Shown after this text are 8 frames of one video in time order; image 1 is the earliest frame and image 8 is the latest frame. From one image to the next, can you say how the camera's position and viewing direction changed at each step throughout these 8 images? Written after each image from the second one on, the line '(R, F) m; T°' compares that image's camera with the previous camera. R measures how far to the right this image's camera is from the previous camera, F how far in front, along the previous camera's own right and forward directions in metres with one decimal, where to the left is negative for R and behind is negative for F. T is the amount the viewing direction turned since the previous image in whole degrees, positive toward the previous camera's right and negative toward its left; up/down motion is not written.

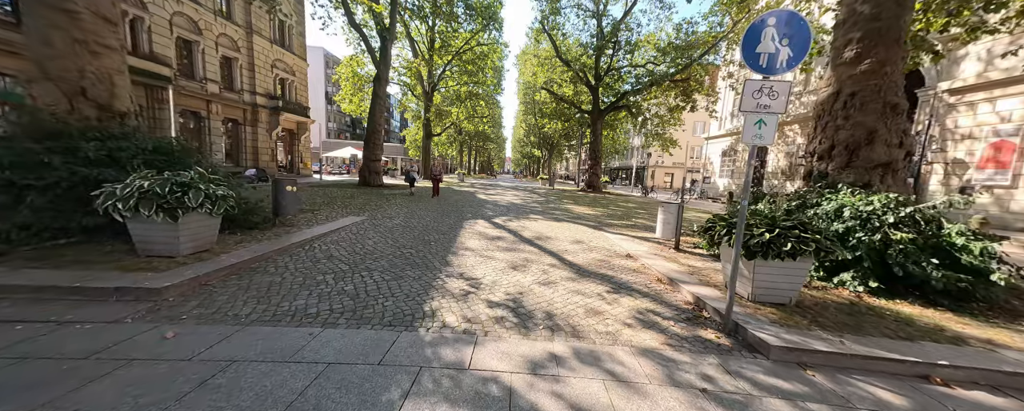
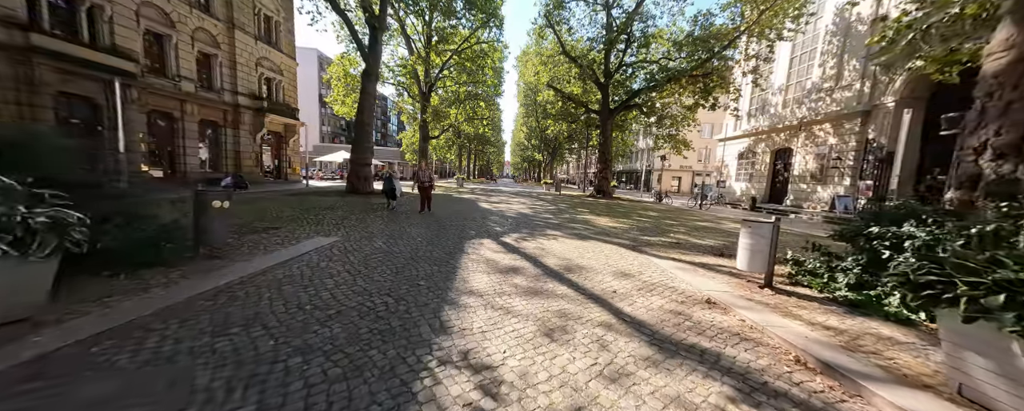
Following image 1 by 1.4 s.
(-0.3, +1.7) m; 0°
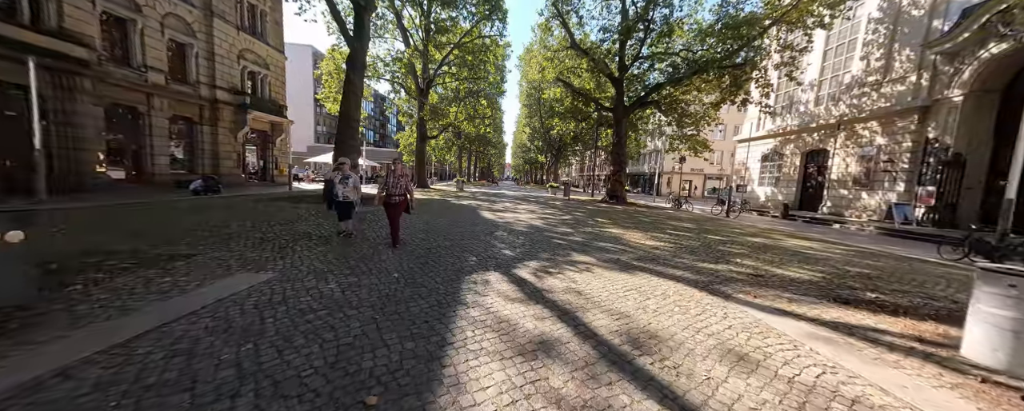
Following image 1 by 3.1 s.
(-0.3, +2.0) m; 0°
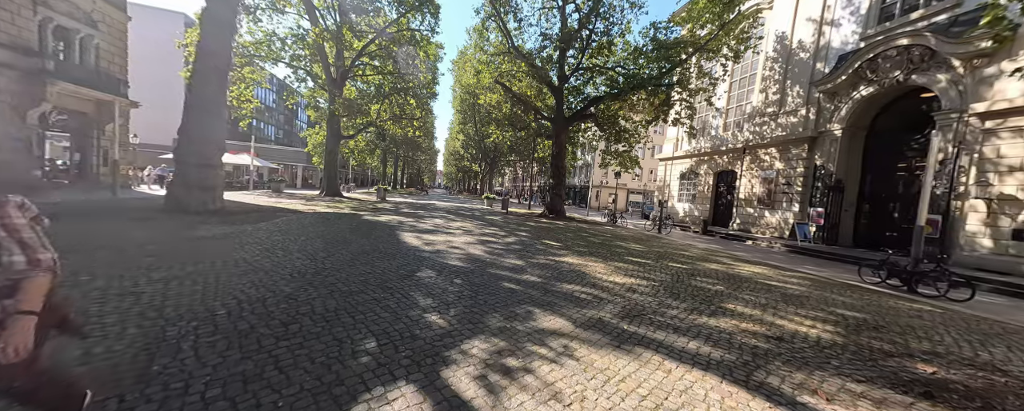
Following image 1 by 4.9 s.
(0.0, +2.0) m; +13°
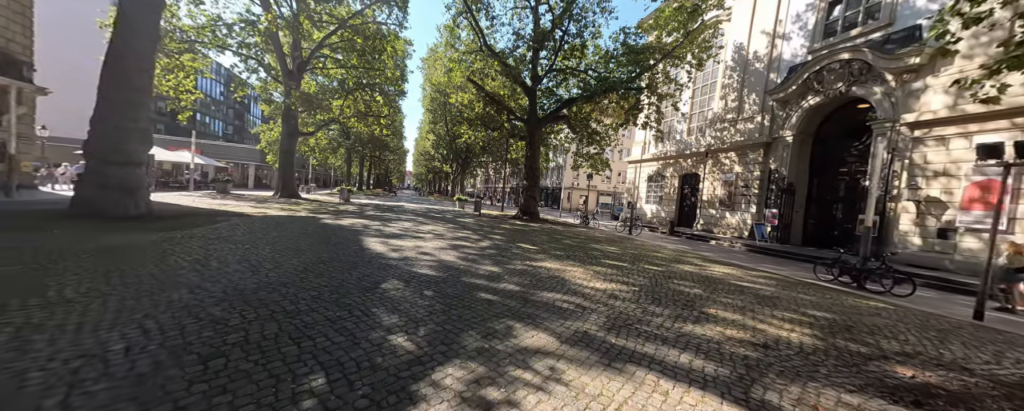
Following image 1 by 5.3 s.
(-0.1, +0.4) m; +5°
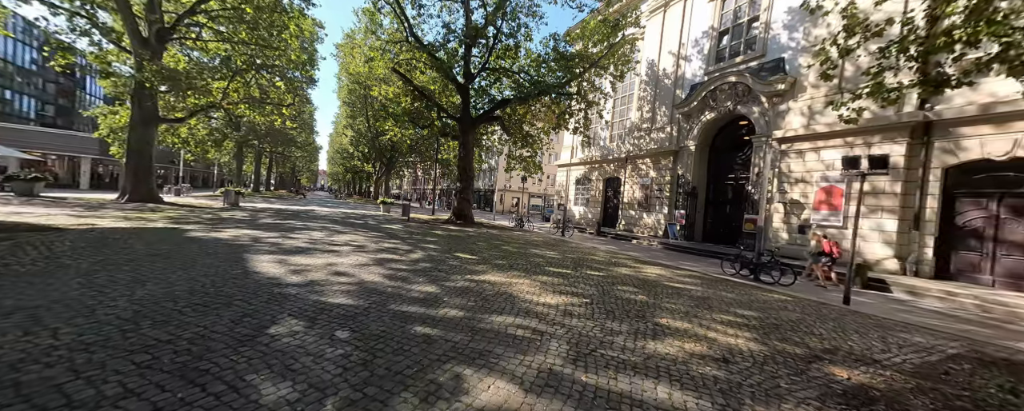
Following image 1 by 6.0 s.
(-0.2, +0.8) m; +13°
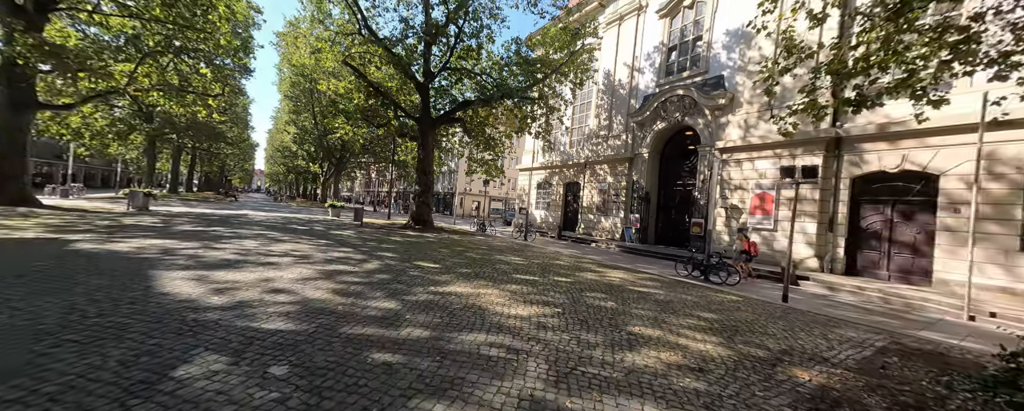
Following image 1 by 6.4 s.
(-0.2, +0.3) m; +8°
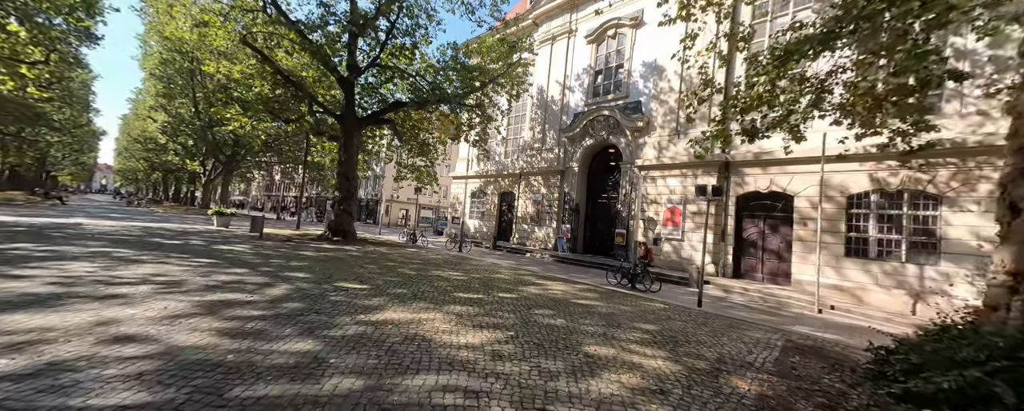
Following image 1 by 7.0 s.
(-0.3, +0.5) m; +13°
